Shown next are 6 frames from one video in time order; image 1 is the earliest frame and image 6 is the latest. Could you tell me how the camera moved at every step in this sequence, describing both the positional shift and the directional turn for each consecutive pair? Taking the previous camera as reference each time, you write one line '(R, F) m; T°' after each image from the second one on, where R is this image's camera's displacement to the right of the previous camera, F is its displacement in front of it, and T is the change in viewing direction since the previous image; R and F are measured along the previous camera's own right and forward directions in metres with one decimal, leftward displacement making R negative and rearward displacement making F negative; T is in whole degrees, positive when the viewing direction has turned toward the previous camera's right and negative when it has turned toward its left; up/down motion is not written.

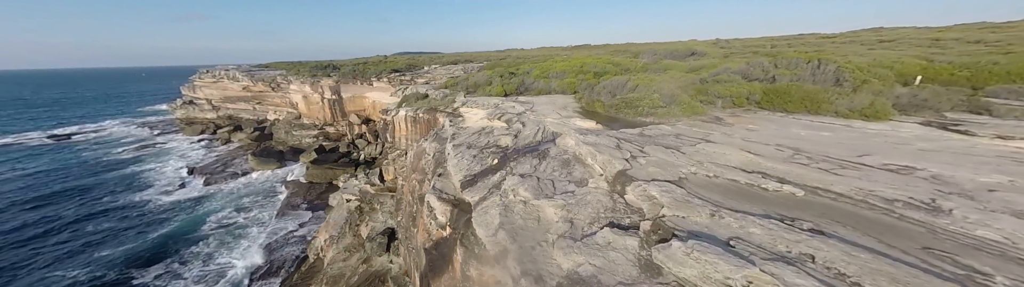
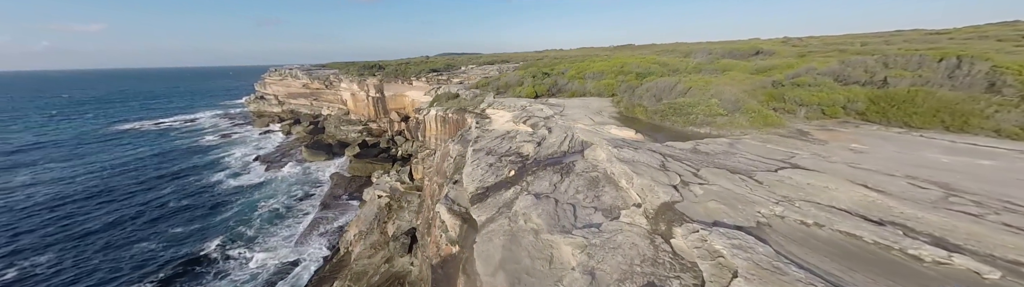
(+0.4, +1.2) m; -7°
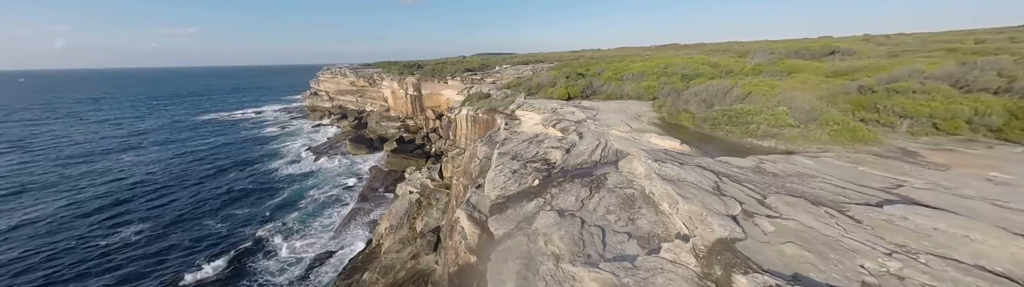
(+0.2, +0.6) m; -7°
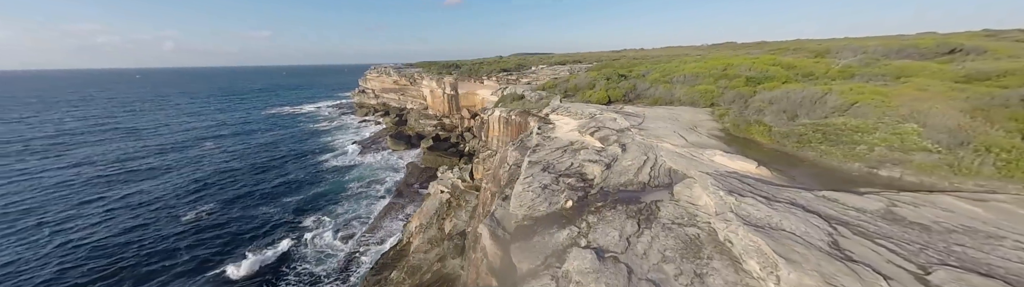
(+0.1, +0.9) m; -7°
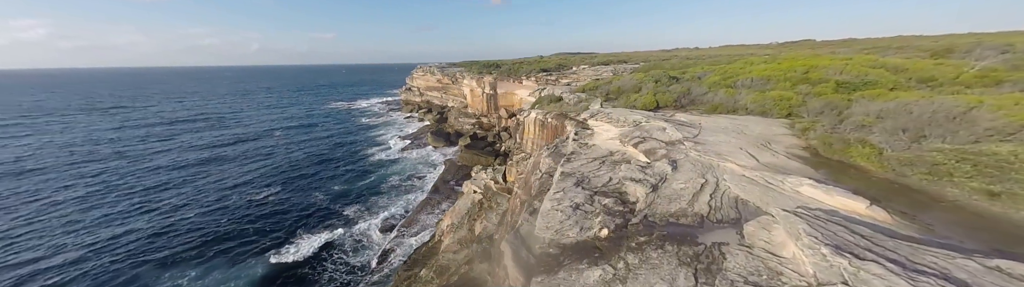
(+0.2, +0.7) m; -8°
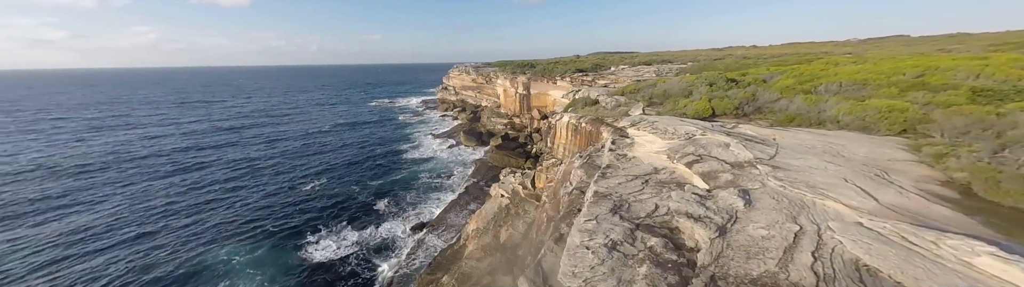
(+0.2, +1.1) m; -7°
